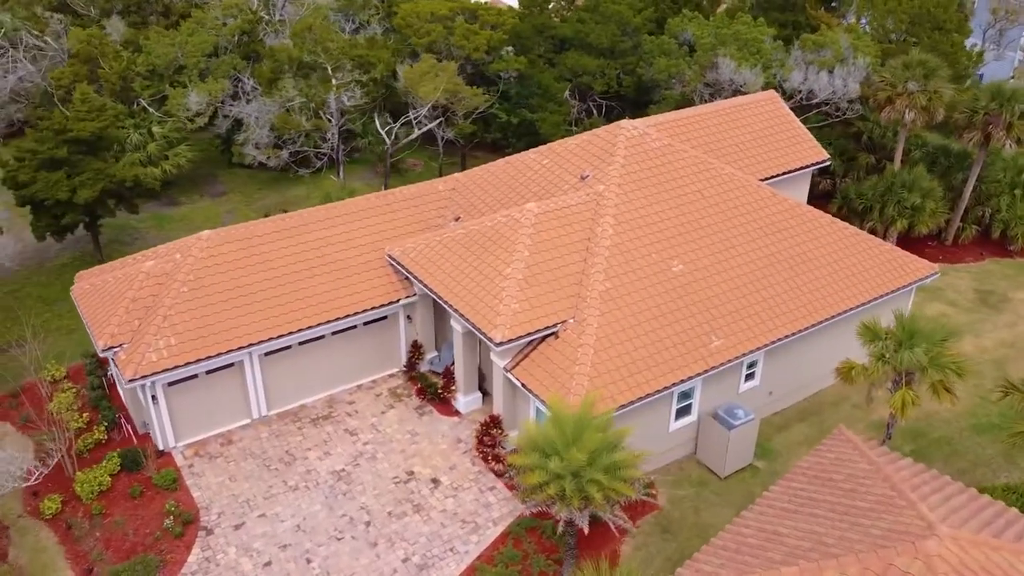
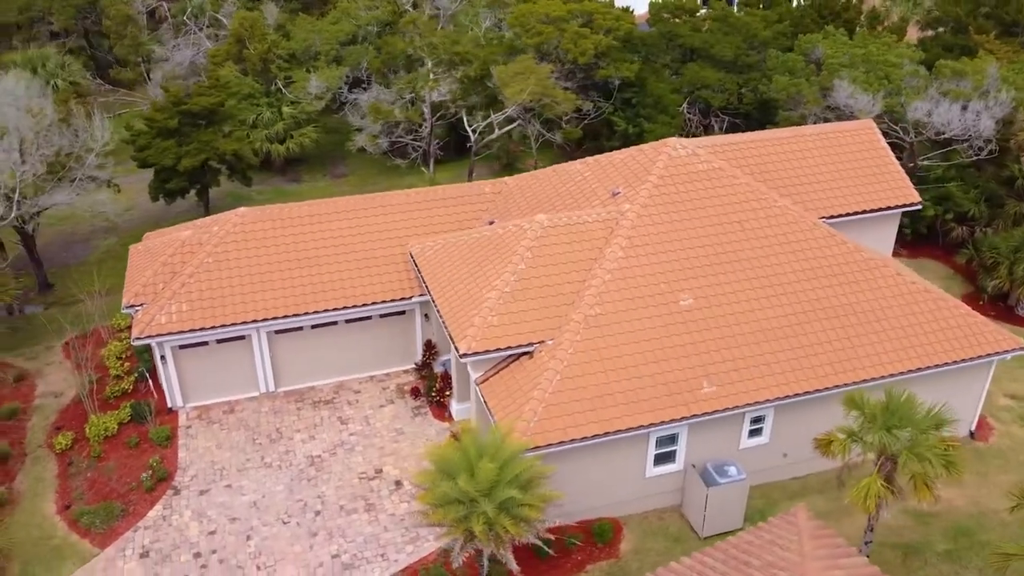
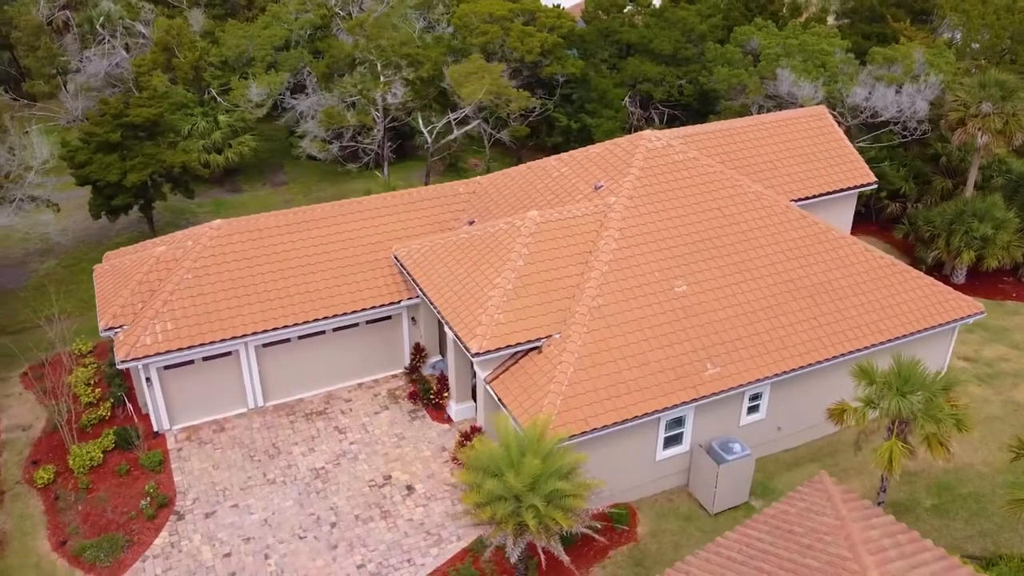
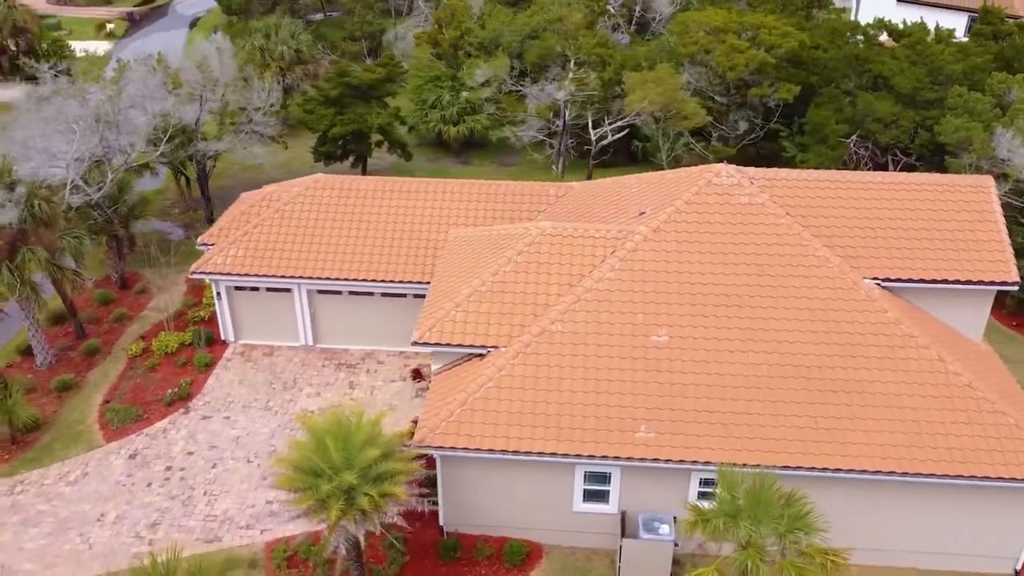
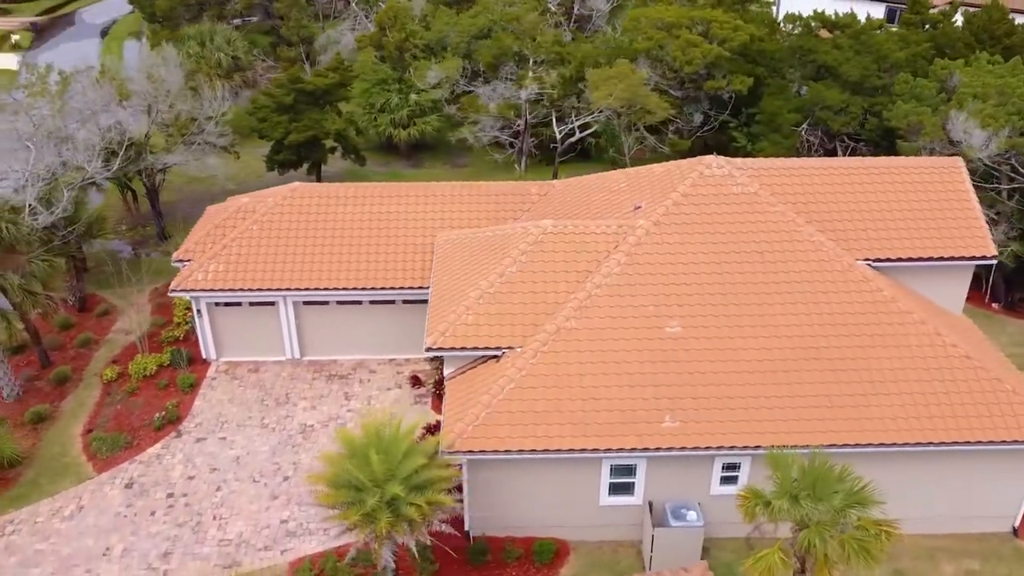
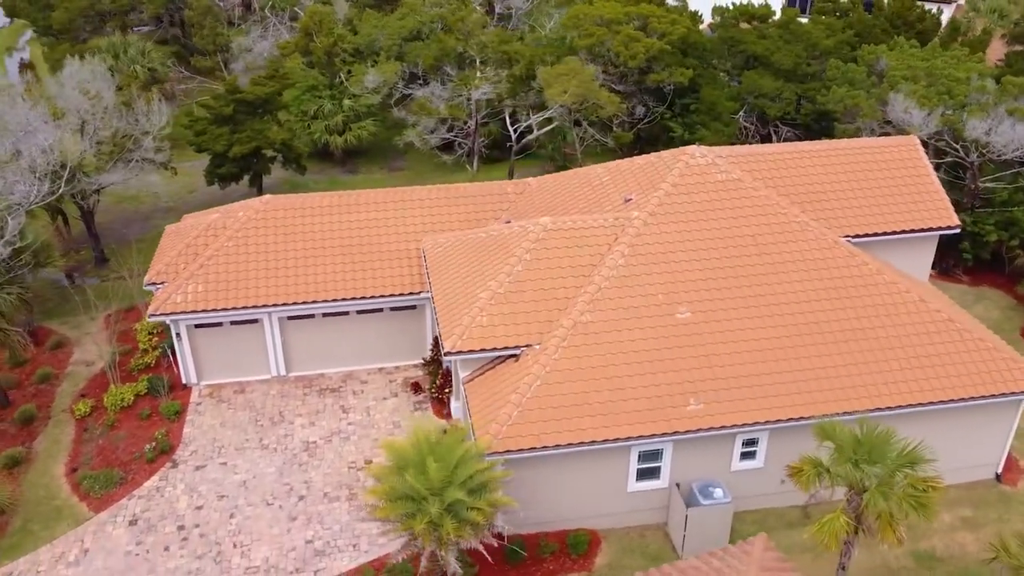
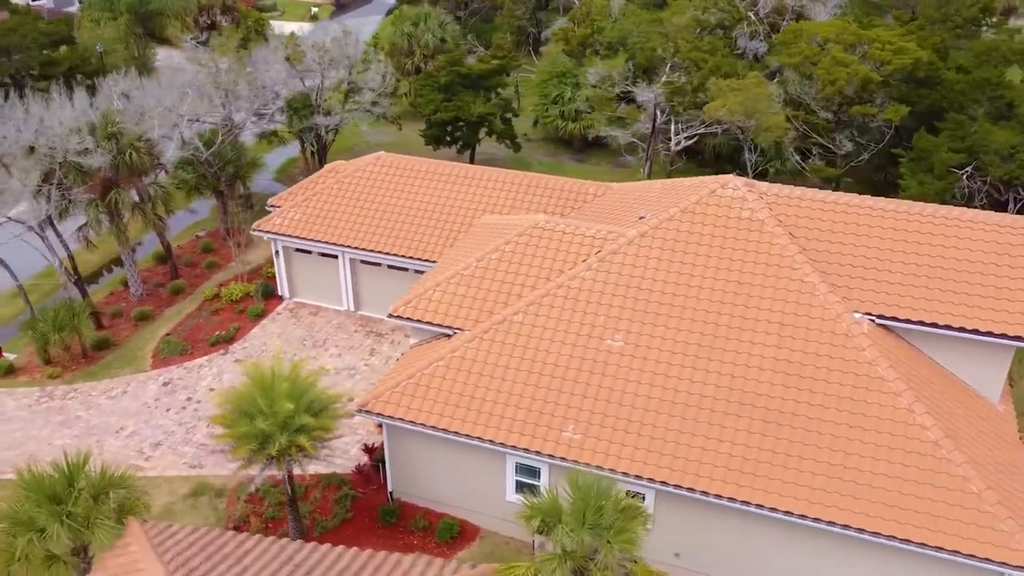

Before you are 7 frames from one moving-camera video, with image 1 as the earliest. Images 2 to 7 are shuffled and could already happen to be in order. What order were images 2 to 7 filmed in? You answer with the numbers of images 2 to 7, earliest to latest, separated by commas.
3, 2, 6, 5, 4, 7
